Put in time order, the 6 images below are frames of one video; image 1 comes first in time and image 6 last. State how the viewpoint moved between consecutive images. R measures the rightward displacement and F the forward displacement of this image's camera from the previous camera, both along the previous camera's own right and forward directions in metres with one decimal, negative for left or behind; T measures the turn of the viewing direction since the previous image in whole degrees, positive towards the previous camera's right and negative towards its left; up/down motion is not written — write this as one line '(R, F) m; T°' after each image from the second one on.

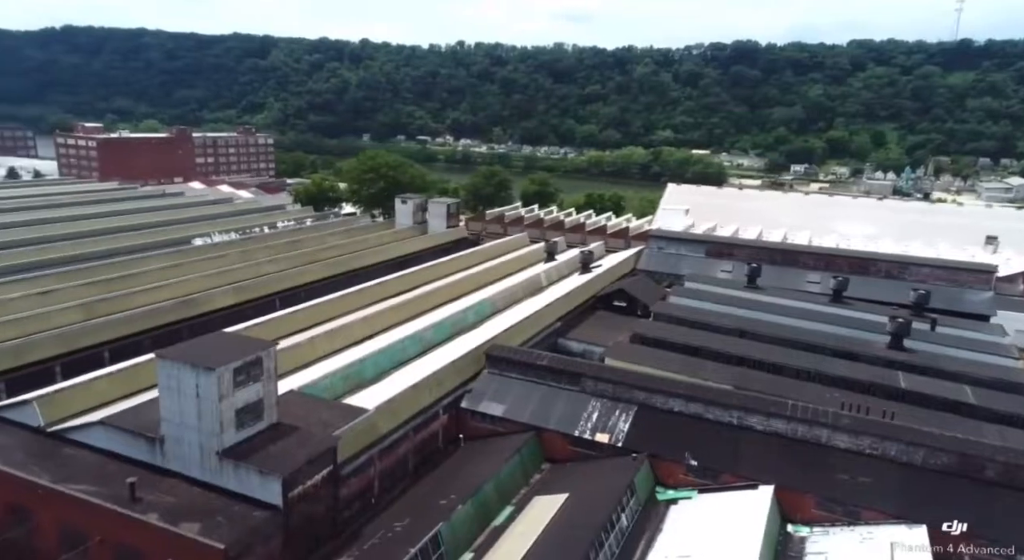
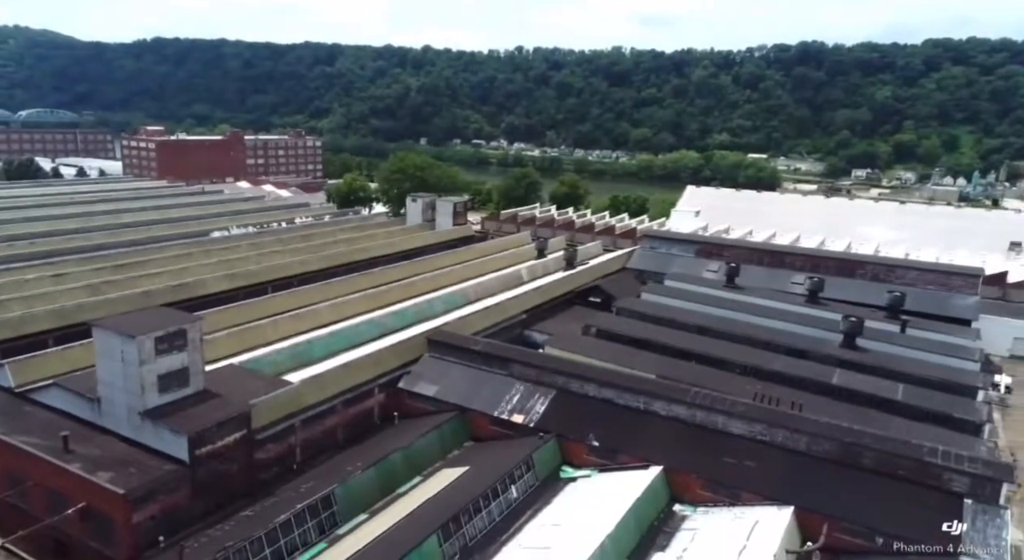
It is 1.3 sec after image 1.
(+3.1, -0.9) m; -5°
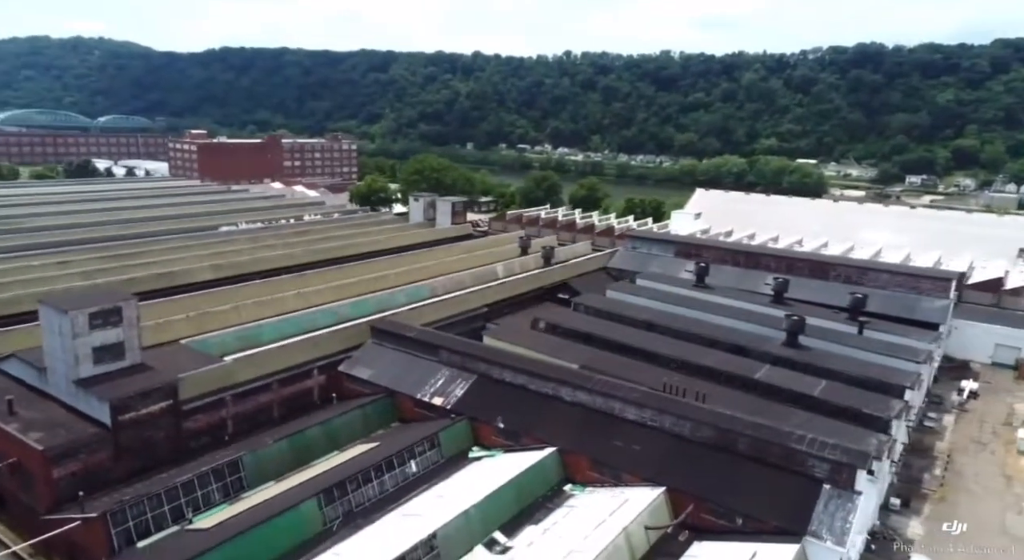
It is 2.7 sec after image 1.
(+3.1, -0.8) m; -5°
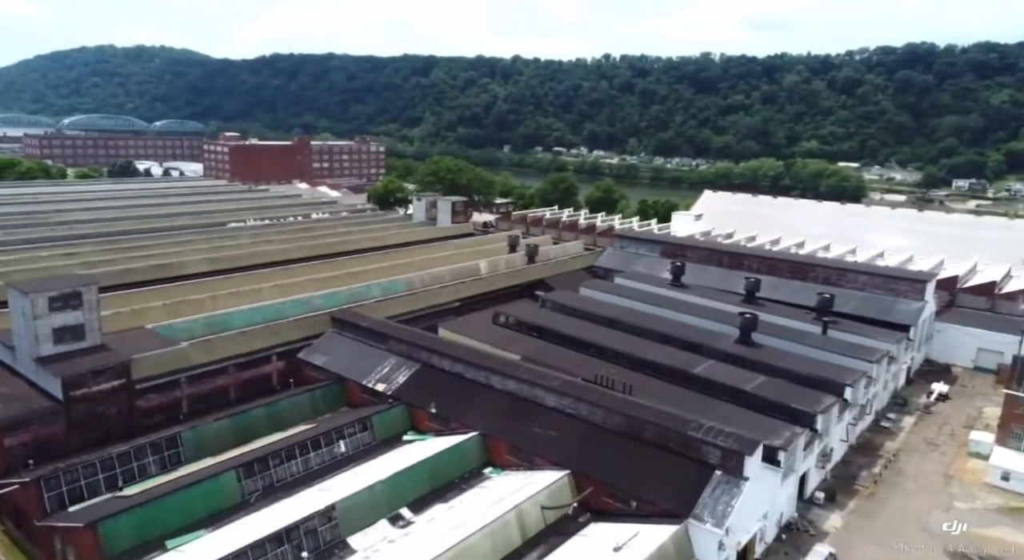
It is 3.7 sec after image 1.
(+2.6, -0.6) m; -4°
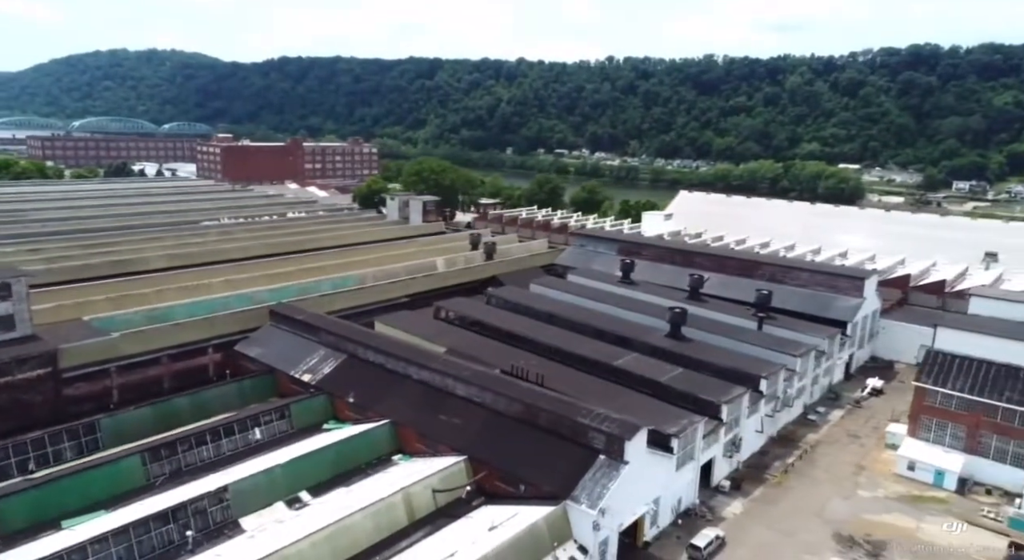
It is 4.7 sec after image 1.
(+2.2, -0.5) m; -1°
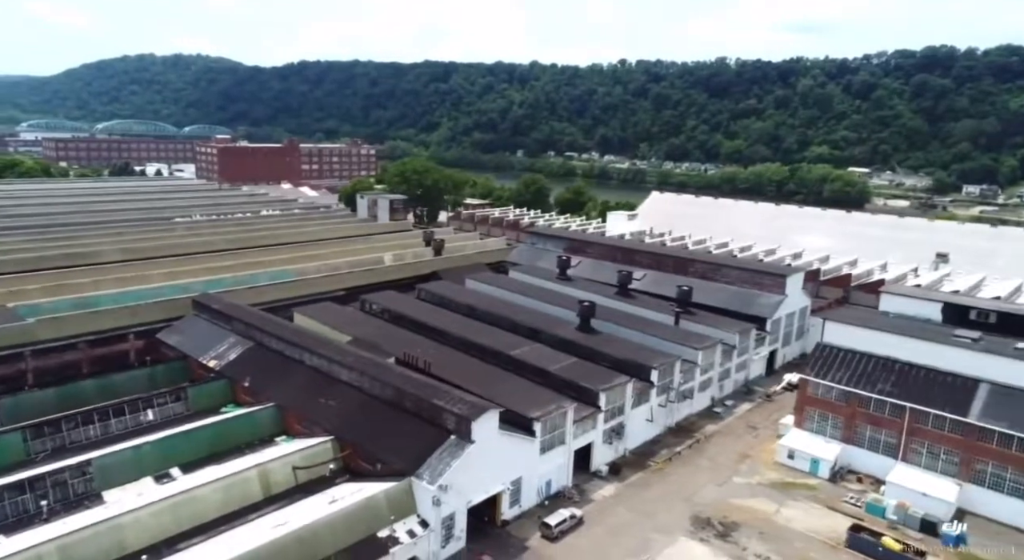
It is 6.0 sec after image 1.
(+3.2, -0.6) m; -2°
